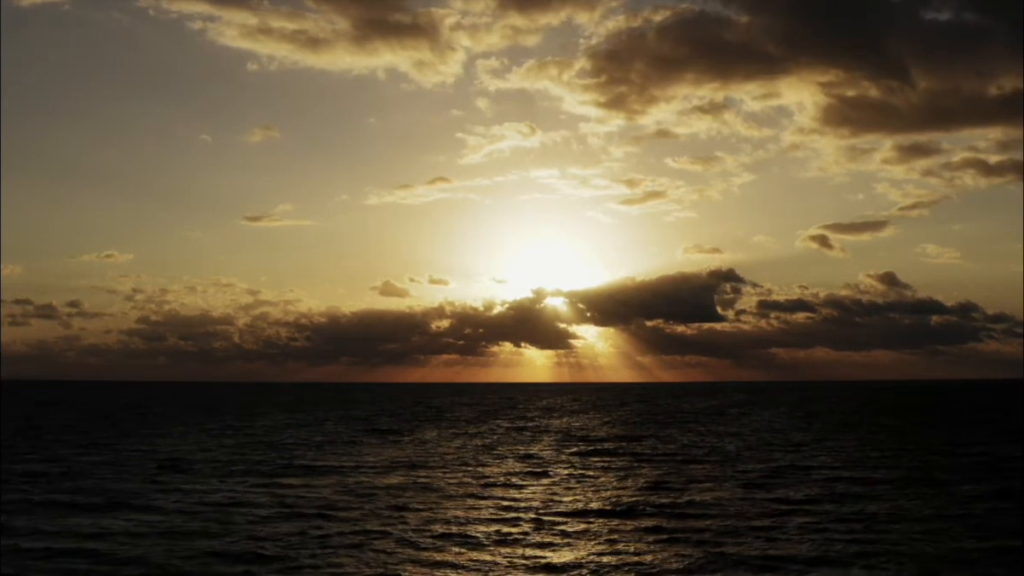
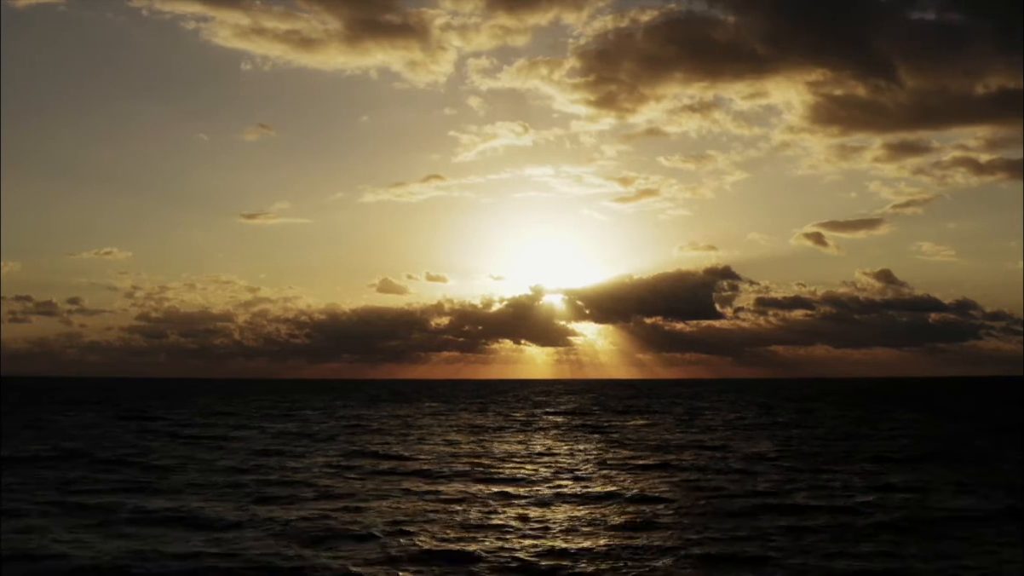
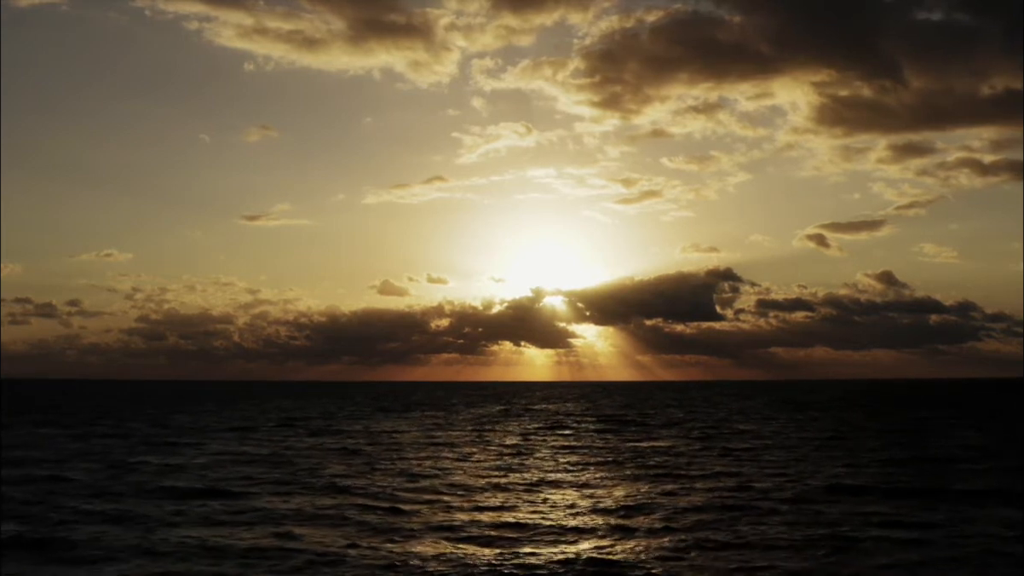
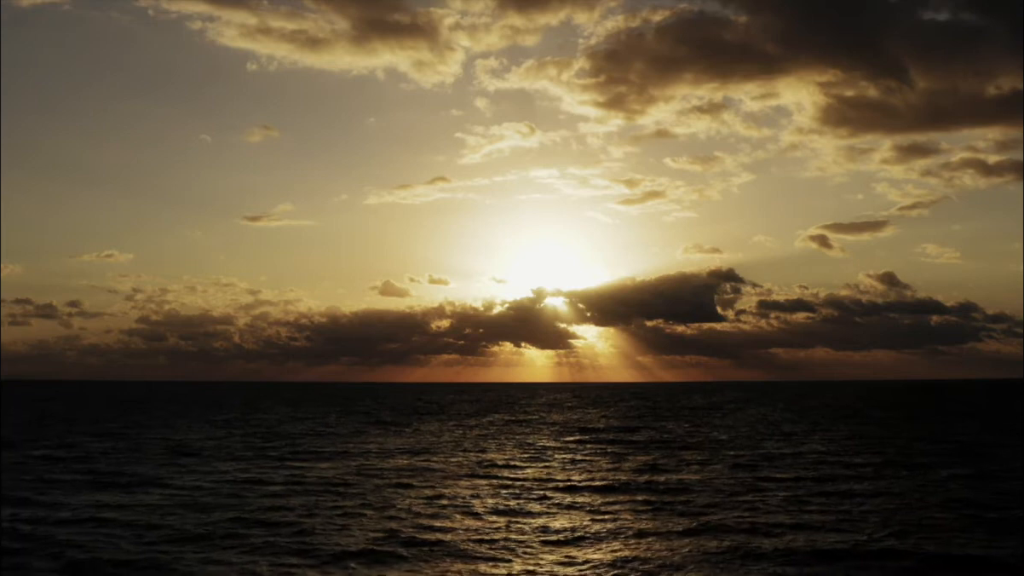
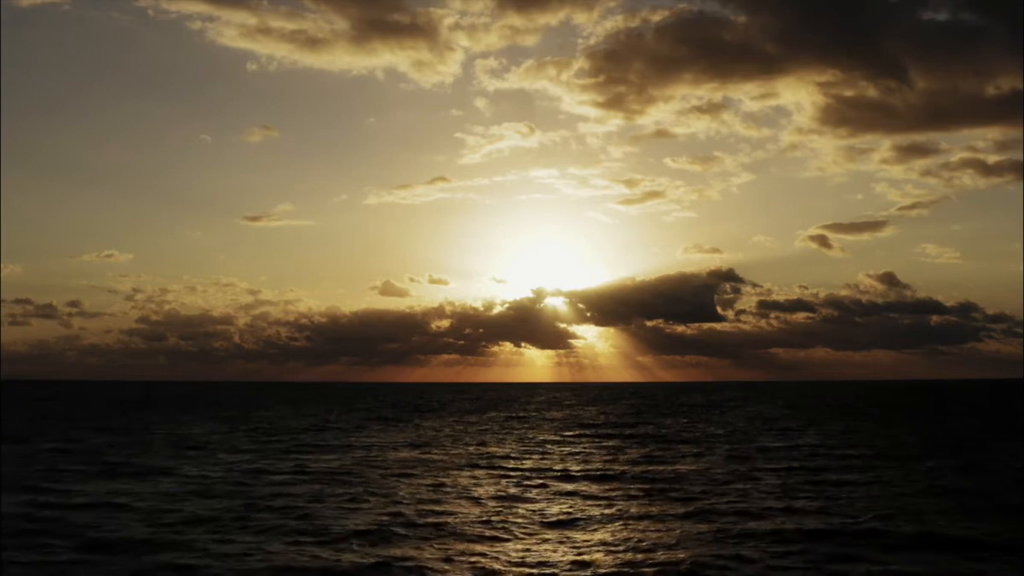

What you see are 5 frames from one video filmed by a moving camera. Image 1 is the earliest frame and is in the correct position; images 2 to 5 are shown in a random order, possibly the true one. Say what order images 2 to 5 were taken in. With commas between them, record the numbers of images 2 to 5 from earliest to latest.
4, 5, 3, 2
